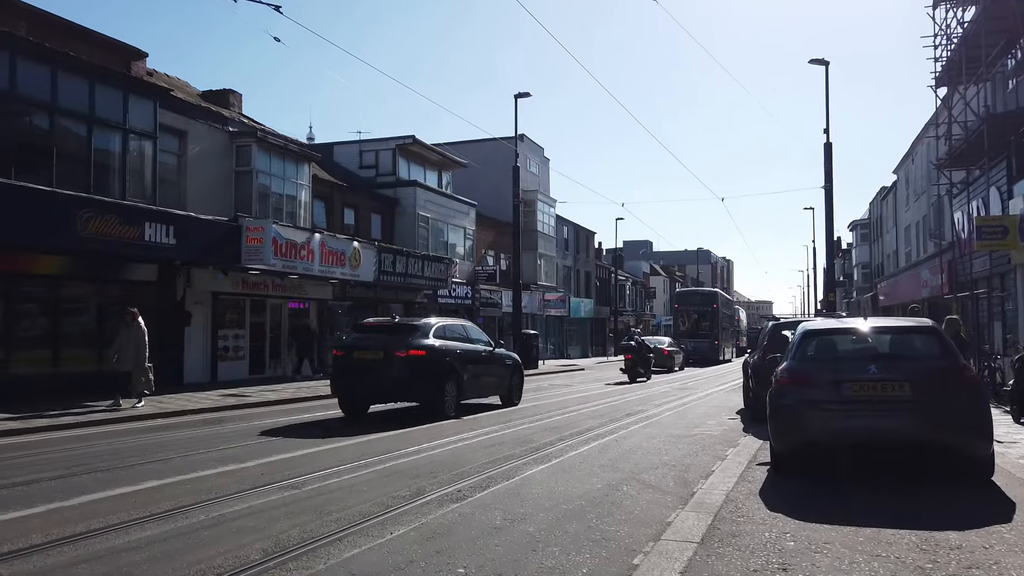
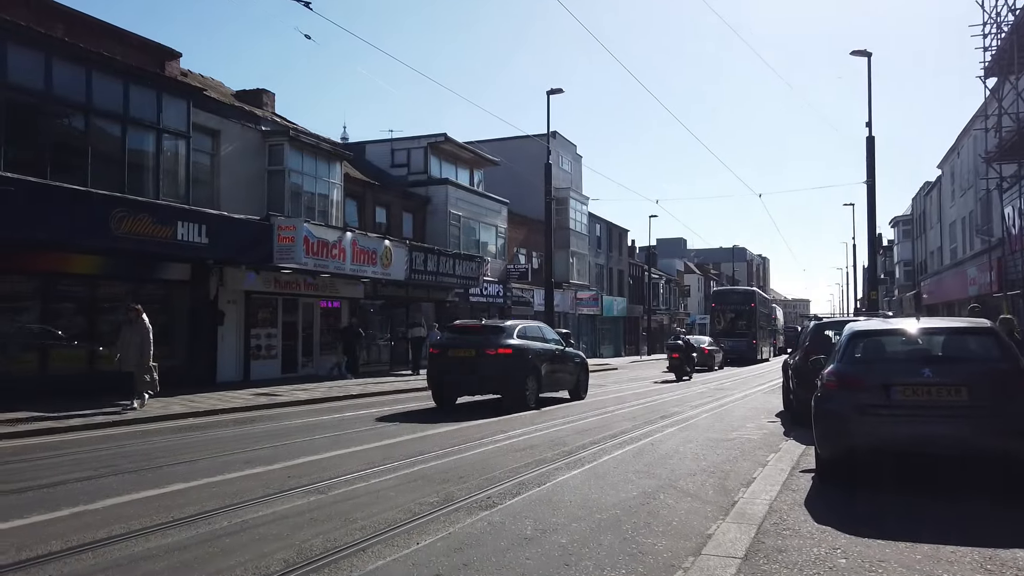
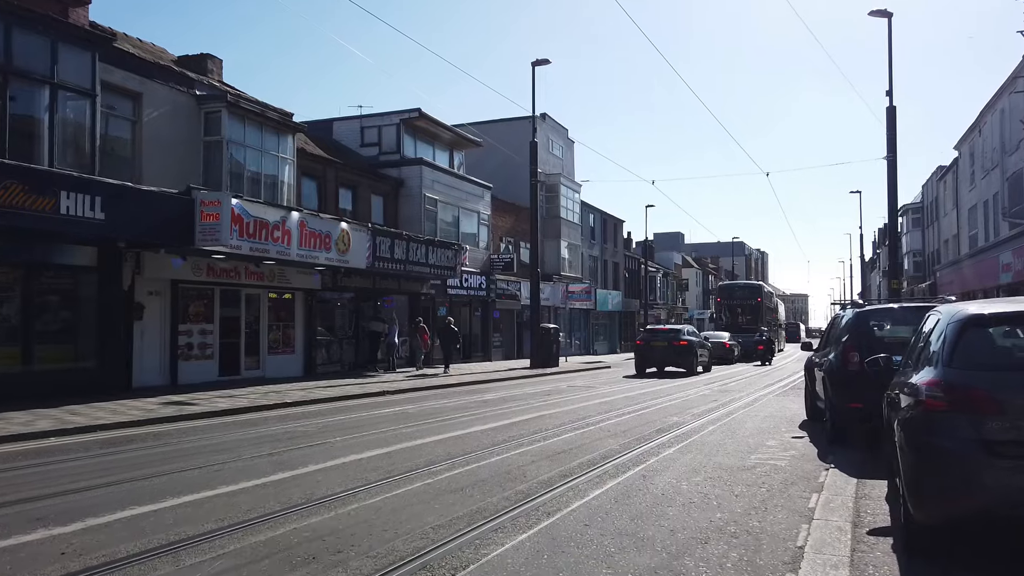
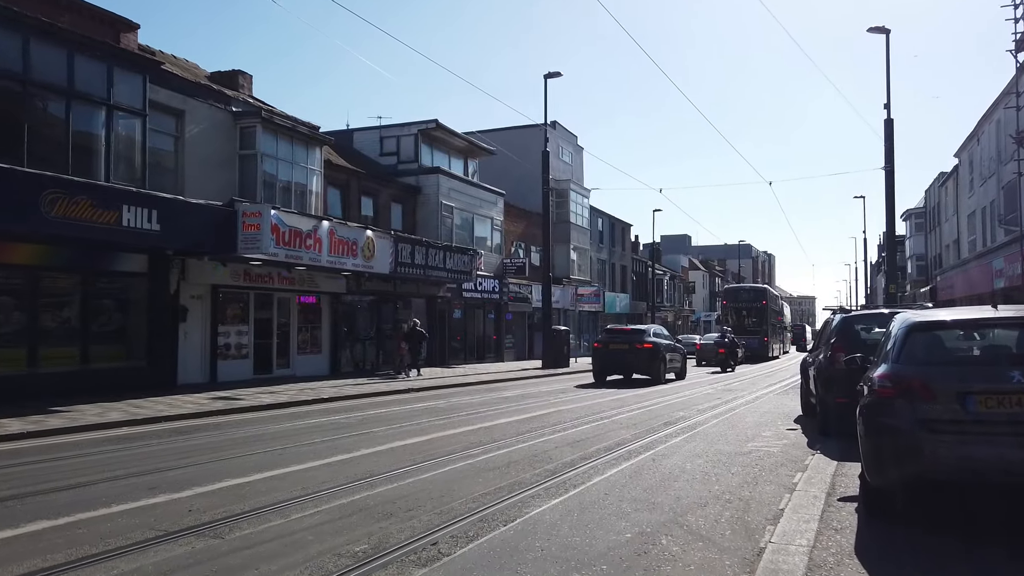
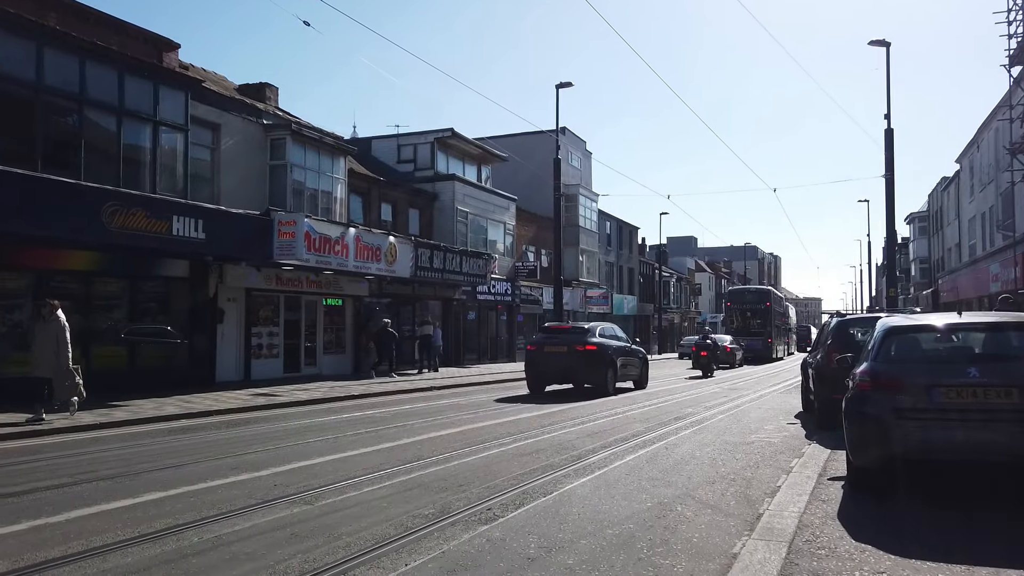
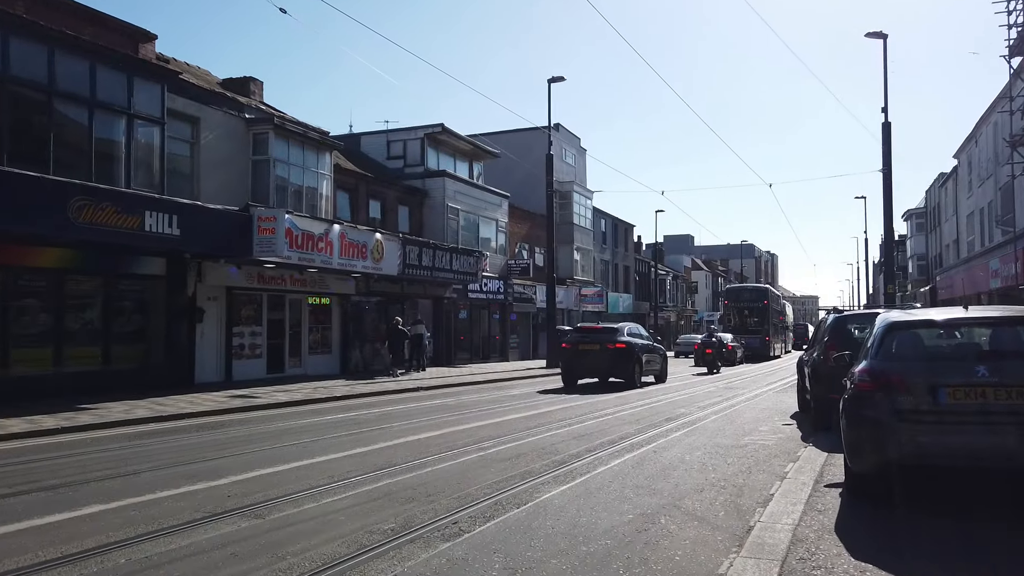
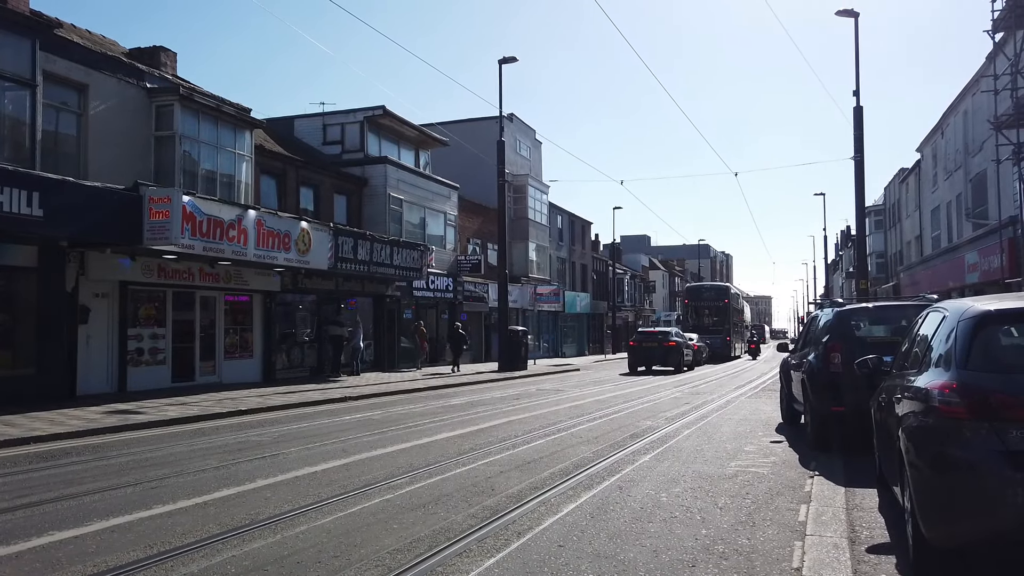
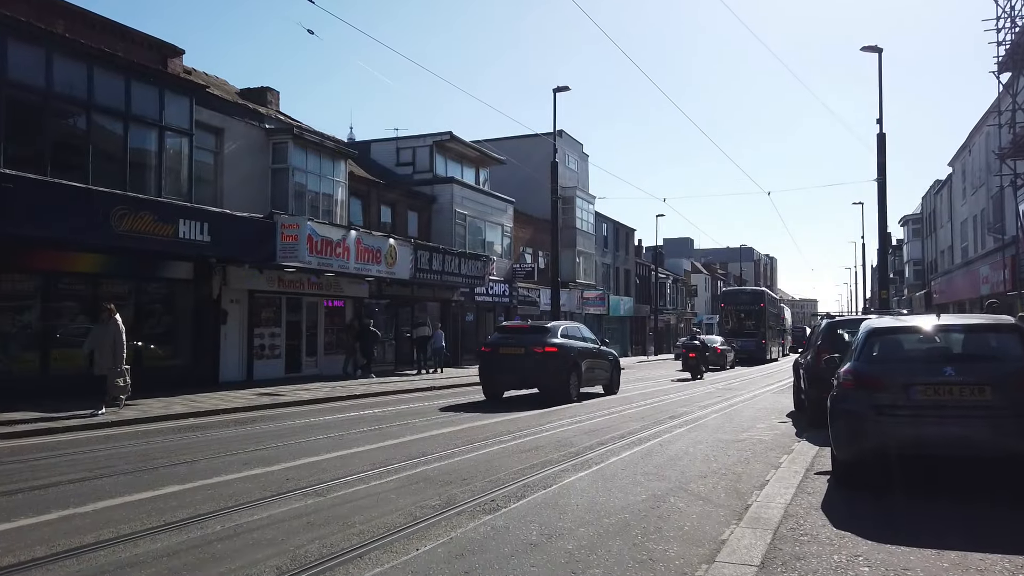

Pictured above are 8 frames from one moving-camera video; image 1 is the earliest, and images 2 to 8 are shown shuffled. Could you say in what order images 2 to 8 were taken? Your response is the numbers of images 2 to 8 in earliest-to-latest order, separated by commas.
2, 8, 5, 6, 4, 3, 7
